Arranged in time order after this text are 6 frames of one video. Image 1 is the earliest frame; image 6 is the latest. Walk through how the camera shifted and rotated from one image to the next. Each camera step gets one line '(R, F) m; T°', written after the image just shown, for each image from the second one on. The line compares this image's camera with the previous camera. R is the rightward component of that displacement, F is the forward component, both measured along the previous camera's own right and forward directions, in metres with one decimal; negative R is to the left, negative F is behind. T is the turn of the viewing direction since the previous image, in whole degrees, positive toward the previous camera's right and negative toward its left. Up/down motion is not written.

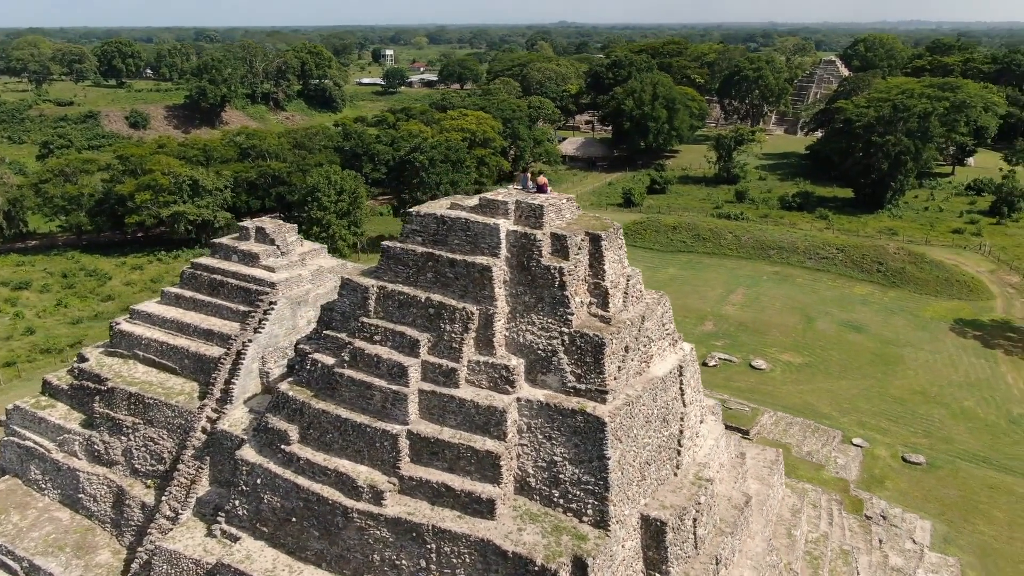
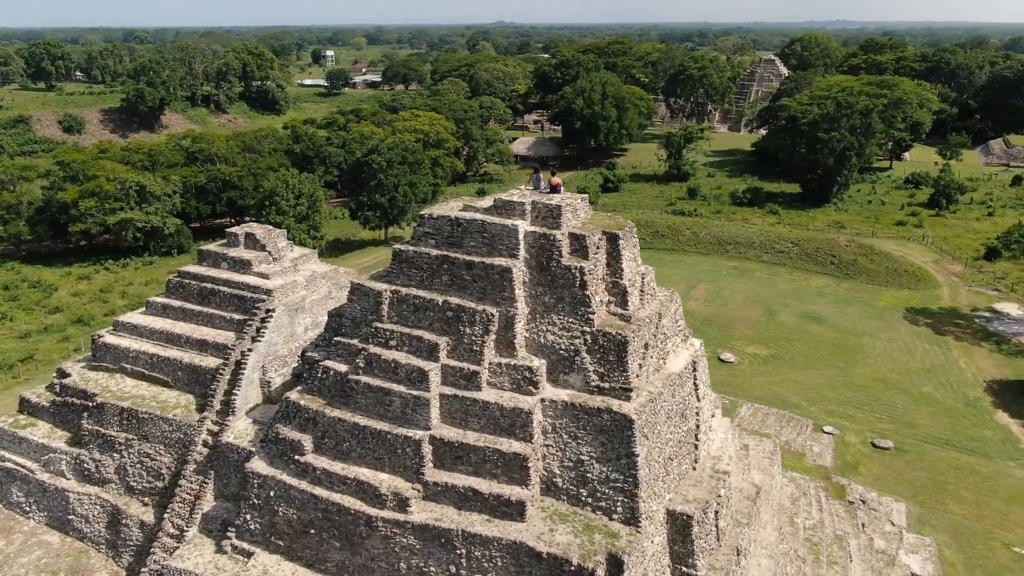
(-0.9, +0.1) m; +4°
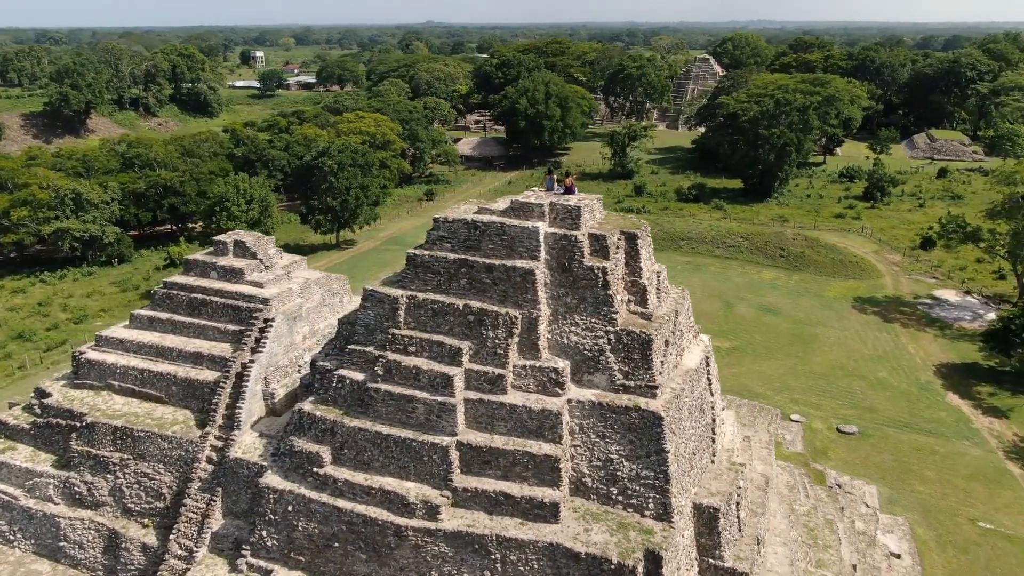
(-1.0, +0.1) m; +5°
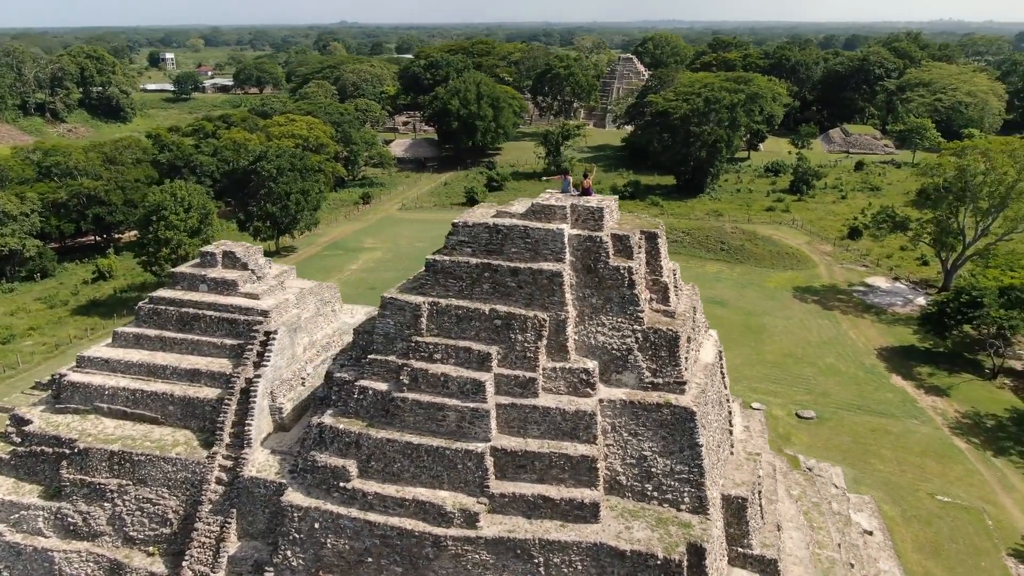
(-1.2, +0.1) m; +6°
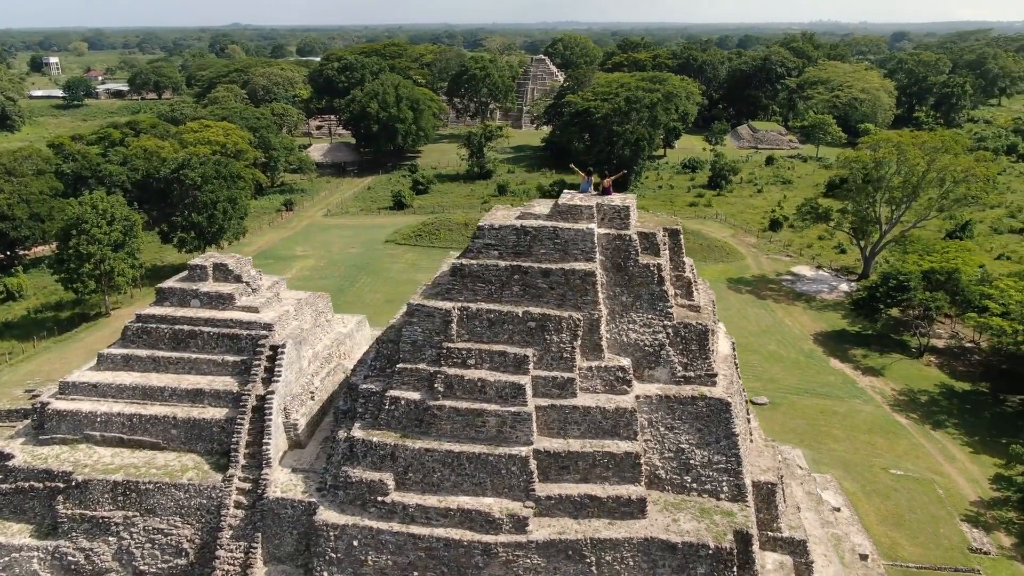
(-1.5, +0.1) m; +7°
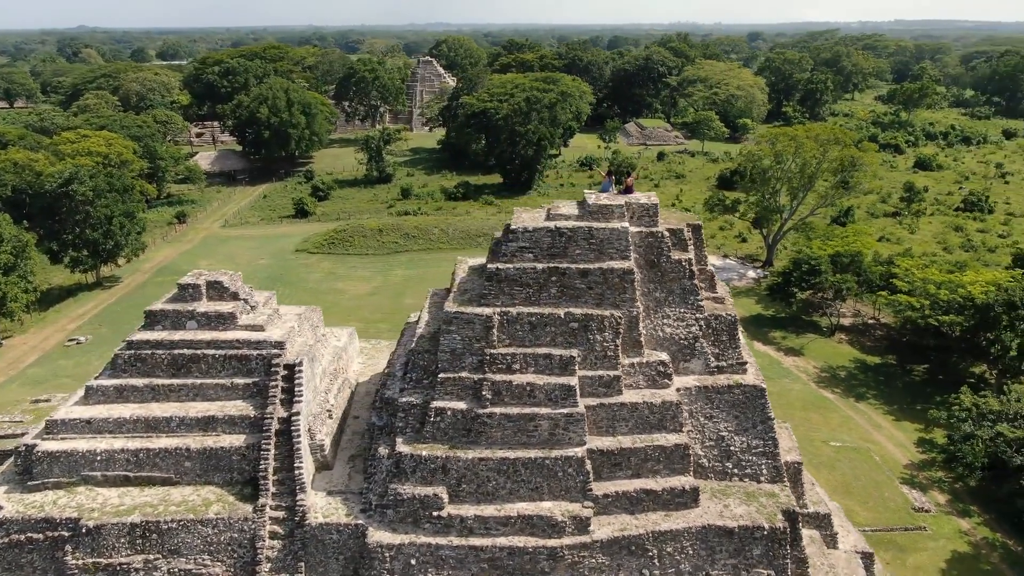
(-1.9, +0.2) m; +9°
